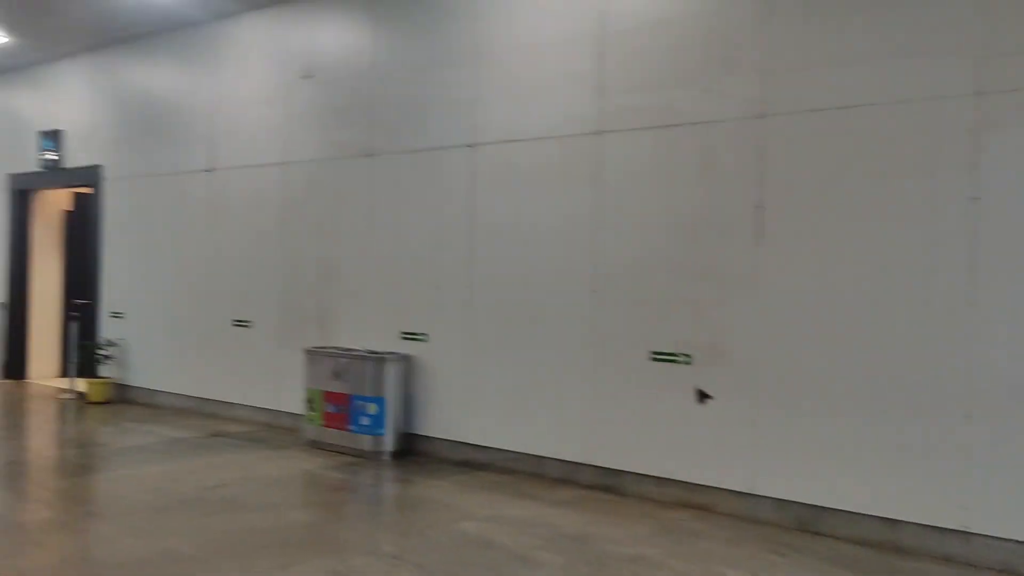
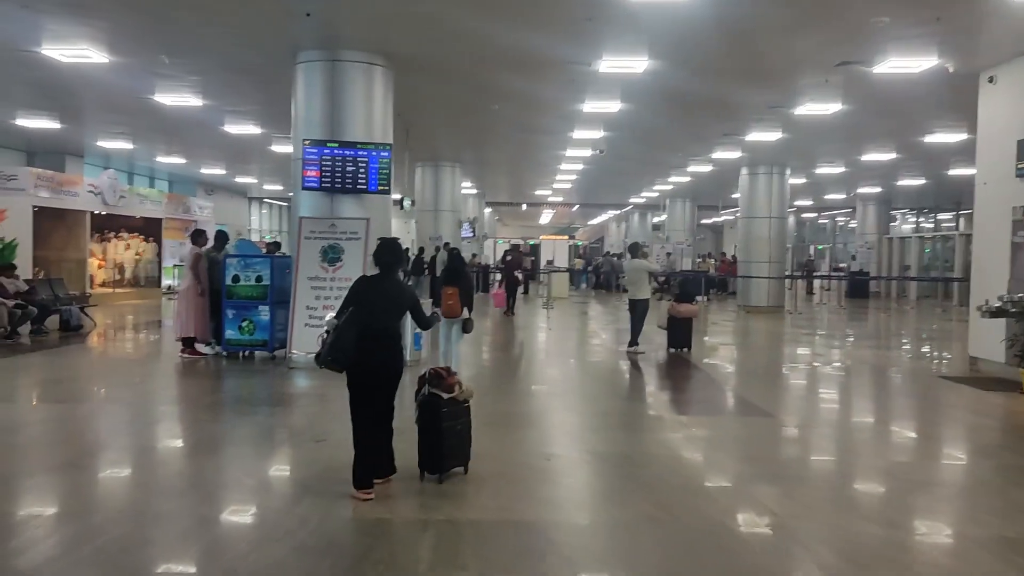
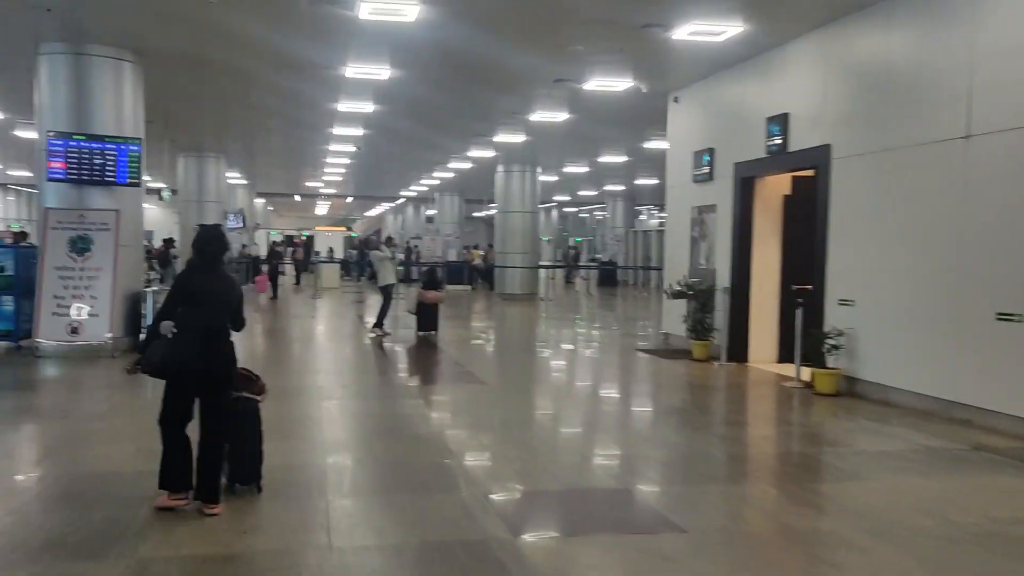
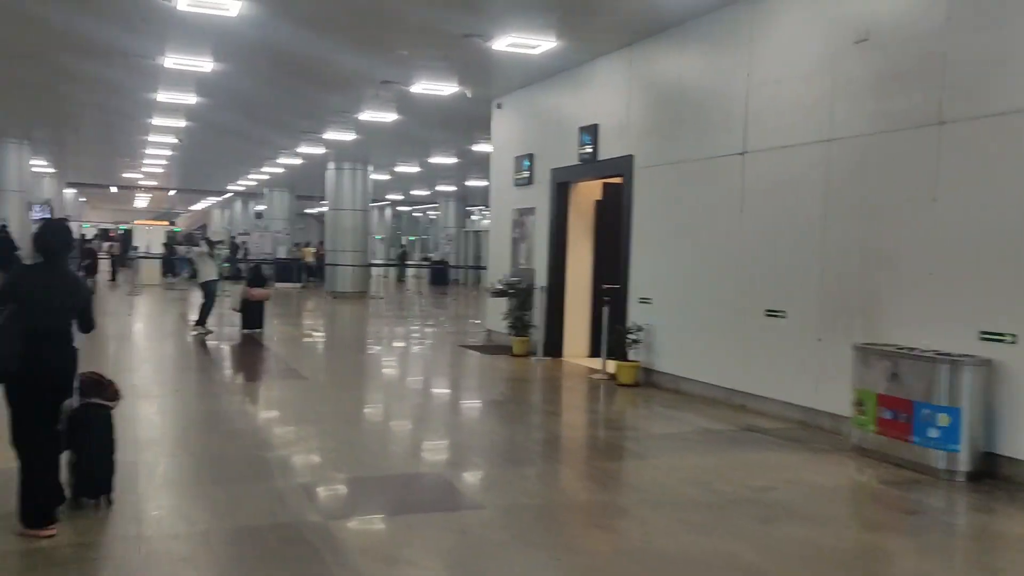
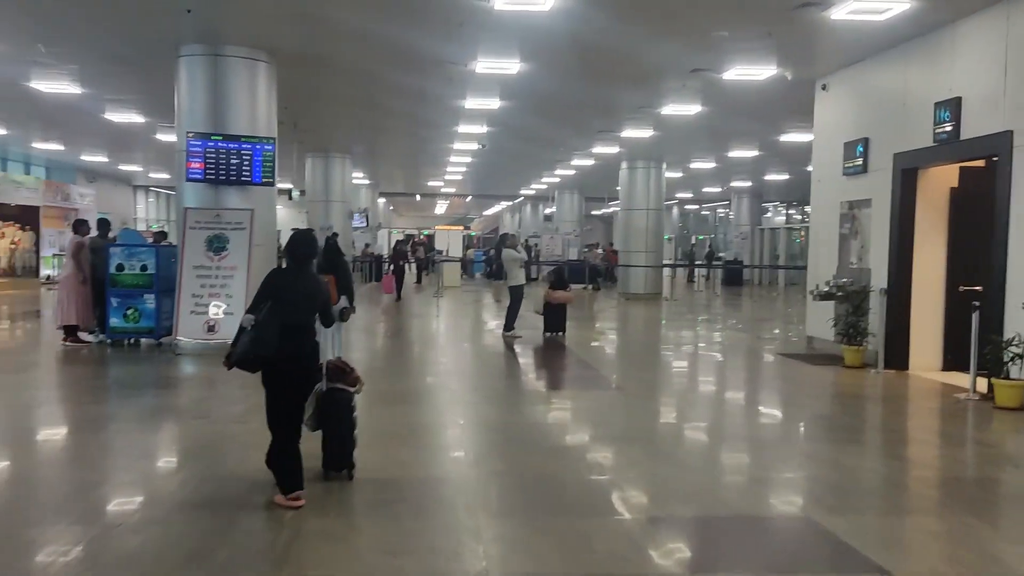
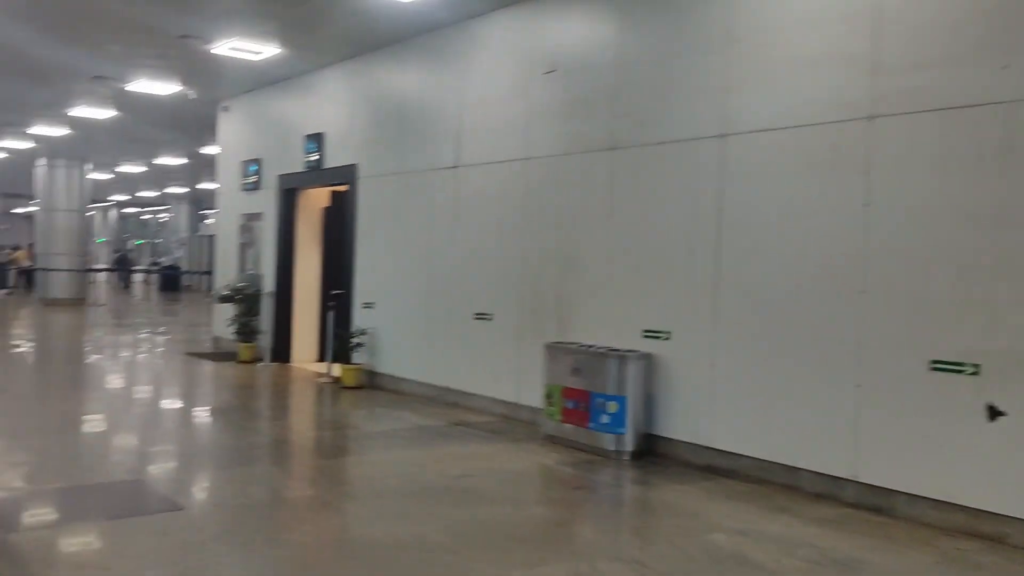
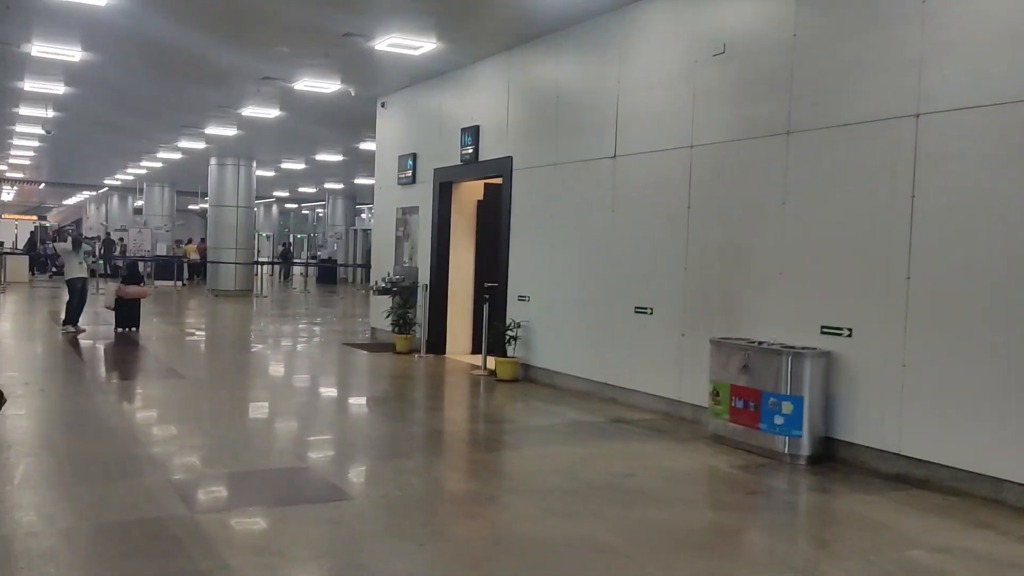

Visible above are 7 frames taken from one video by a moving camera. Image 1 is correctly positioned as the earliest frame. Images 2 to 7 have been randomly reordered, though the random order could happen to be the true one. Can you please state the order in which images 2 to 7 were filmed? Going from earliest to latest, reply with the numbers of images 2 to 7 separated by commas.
6, 7, 4, 3, 5, 2
